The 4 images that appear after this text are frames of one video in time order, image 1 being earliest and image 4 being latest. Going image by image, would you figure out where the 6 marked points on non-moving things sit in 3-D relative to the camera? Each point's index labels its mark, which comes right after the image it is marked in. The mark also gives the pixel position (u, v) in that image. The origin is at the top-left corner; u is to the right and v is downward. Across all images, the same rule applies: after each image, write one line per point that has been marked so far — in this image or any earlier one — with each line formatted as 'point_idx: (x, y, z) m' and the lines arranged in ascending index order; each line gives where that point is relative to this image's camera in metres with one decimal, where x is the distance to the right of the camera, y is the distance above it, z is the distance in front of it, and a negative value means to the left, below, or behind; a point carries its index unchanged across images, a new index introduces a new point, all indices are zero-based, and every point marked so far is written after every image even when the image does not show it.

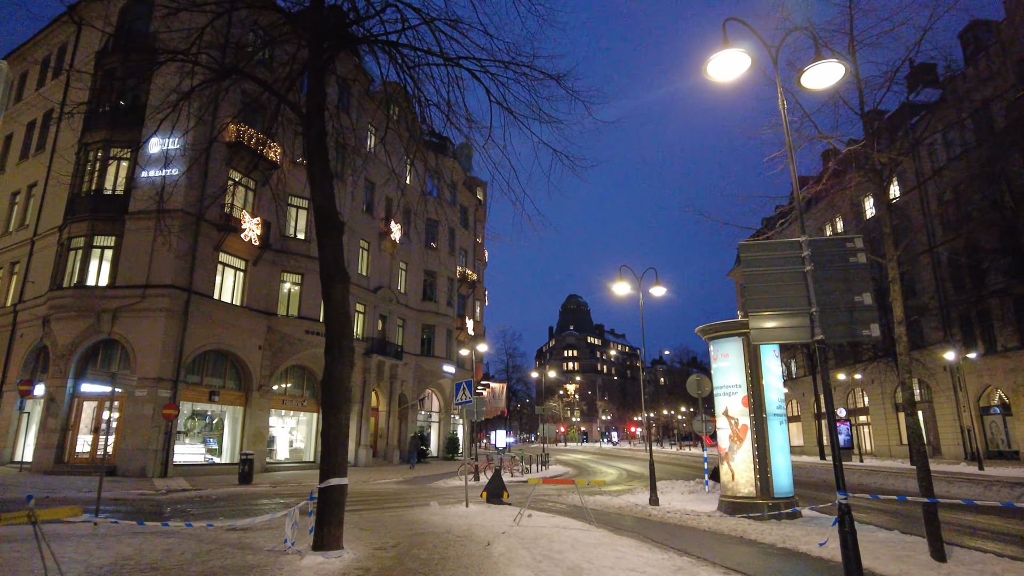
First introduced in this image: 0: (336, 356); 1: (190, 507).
0: (-2.3, -0.9, +7.8) m
1: (-8.2, -5.5, +15.1) m
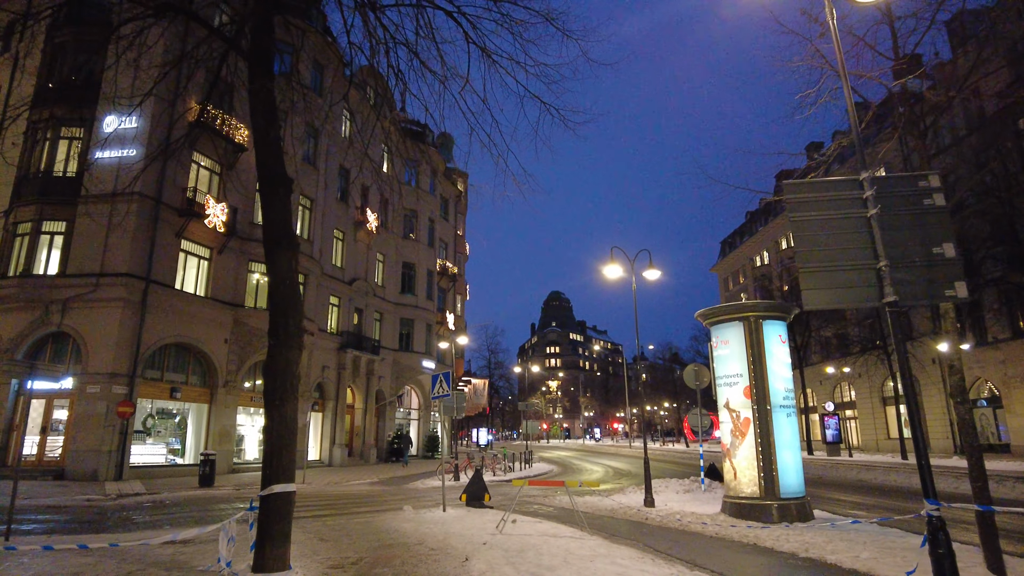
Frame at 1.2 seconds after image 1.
0: (-2.5, -0.5, +6.5) m
1: (-8.6, -5.2, +13.7) m
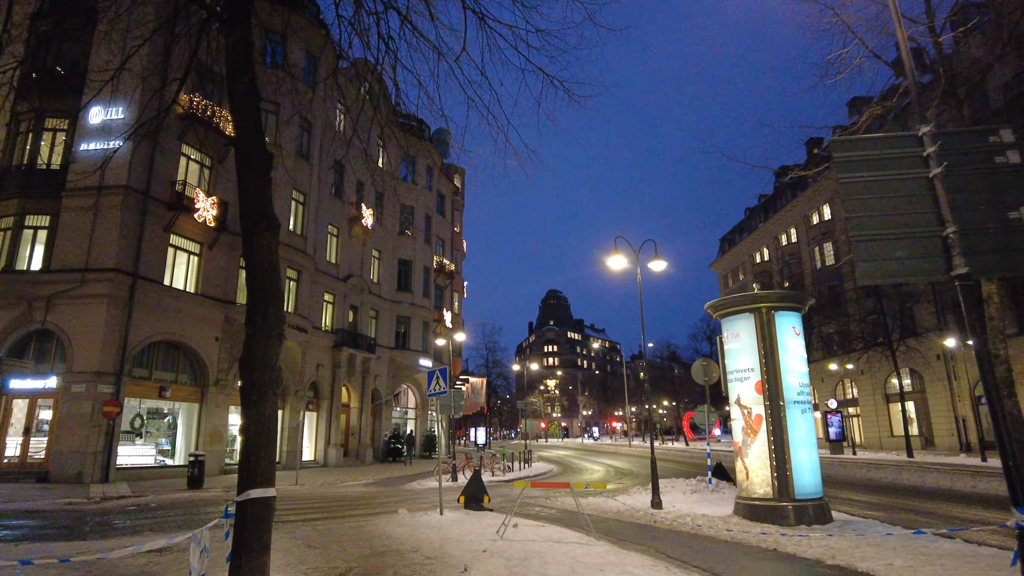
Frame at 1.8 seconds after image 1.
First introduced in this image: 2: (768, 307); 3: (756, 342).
0: (-2.5, -0.4, +5.9) m
1: (-8.6, -5.0, +13.0) m
2: (+4.8, -0.4, +11.2) m
3: (+4.6, -1.0, +11.2) m
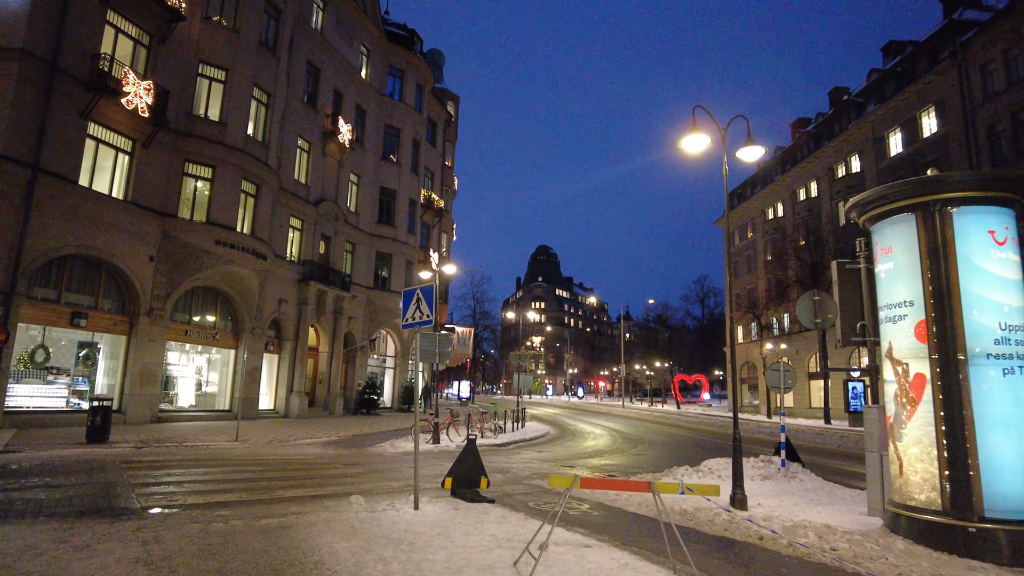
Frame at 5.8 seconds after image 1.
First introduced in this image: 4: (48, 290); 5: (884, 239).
0: (-2.0, +0.9, +1.5) m
1: (-8.5, -2.9, +8.9) m
2: (+5.2, +1.0, +7.0) m
3: (+4.9, +0.3, +7.1) m
4: (-13.5, 0.0, +17.5) m
5: (+4.6, +0.6, +7.4) m
